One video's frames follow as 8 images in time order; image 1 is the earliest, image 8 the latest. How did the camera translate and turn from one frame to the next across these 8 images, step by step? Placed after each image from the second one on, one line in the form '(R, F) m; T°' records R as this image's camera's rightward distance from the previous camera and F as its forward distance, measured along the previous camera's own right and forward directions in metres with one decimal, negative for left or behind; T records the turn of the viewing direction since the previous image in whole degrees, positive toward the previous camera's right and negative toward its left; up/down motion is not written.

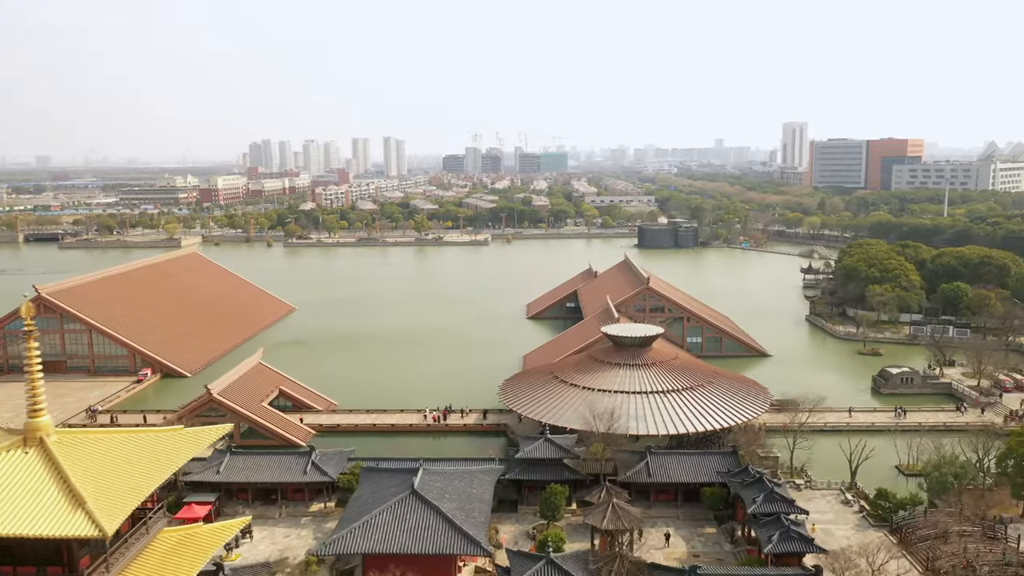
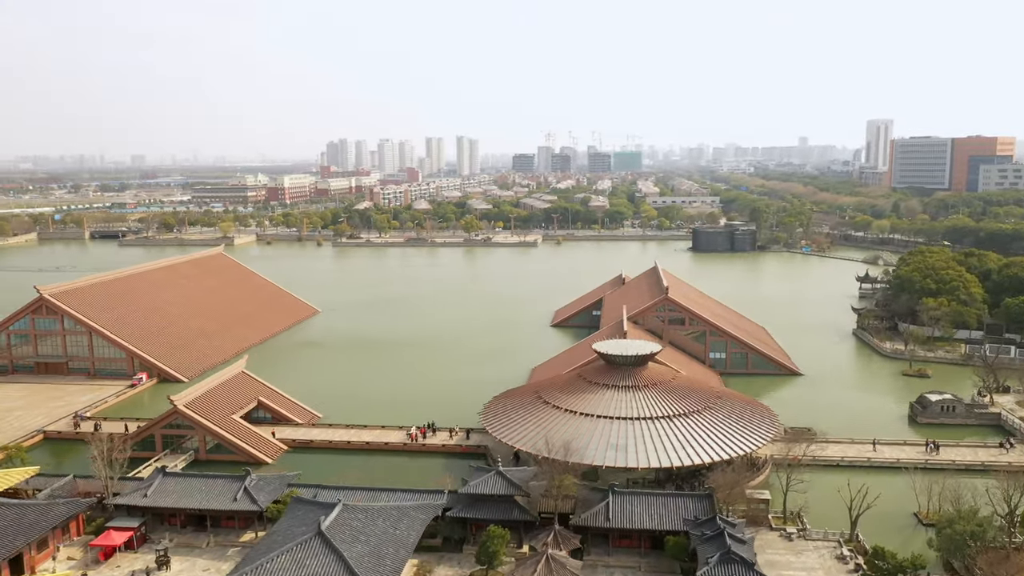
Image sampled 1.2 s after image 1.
(+1.4, +1.1) m; -5°
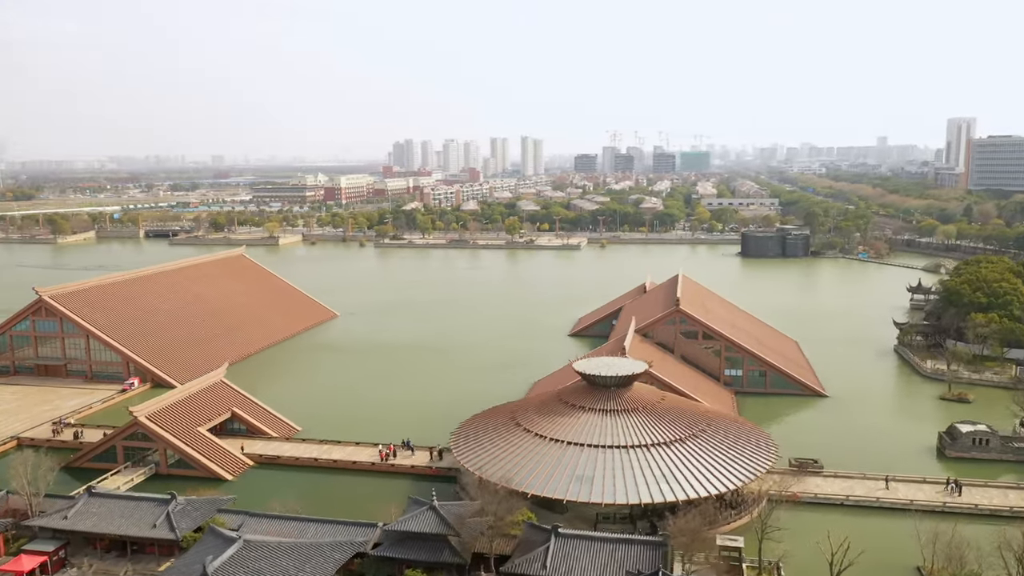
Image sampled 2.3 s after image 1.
(+1.3, +0.9) m; -5°
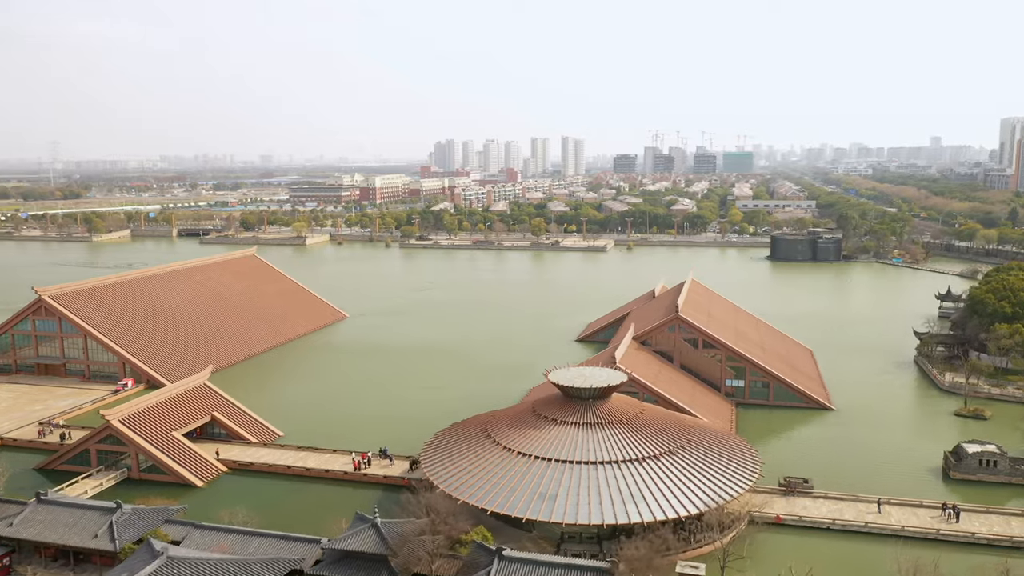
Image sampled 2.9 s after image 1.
(+0.9, +0.4) m; -3°
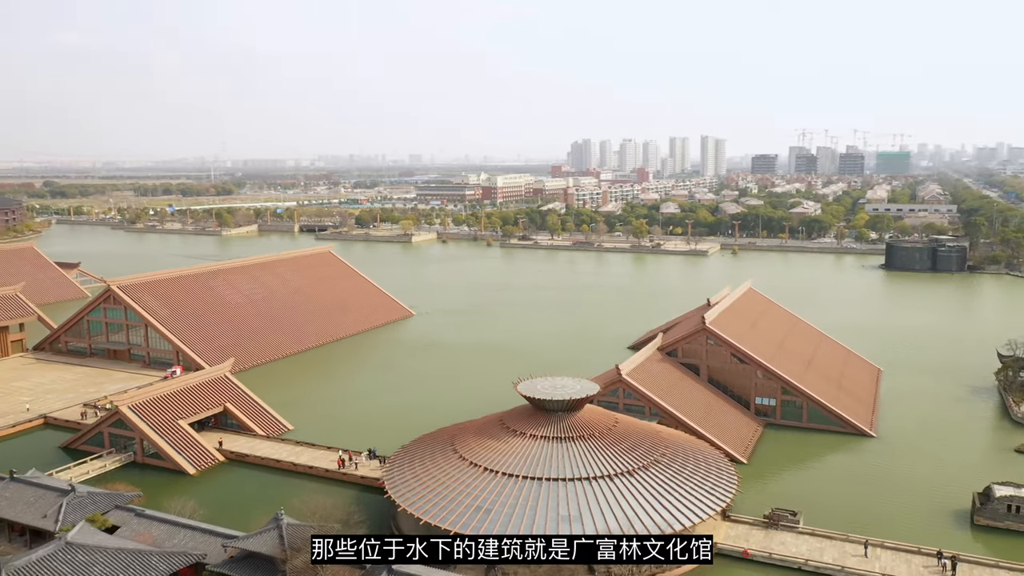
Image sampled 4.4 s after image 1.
(+2.1, +0.5) m; -10°
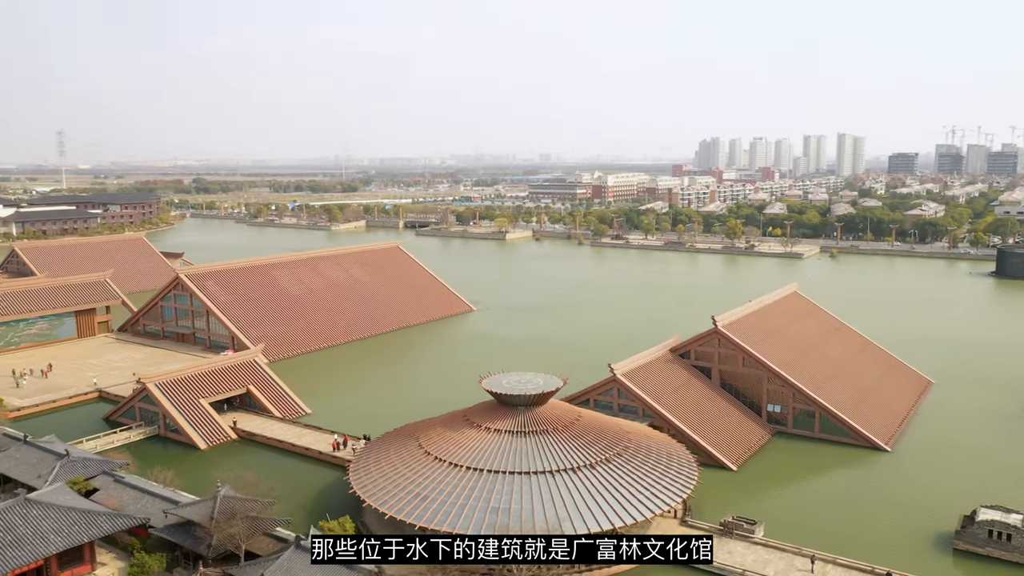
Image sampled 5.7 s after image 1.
(+2.0, 0.0) m; -9°
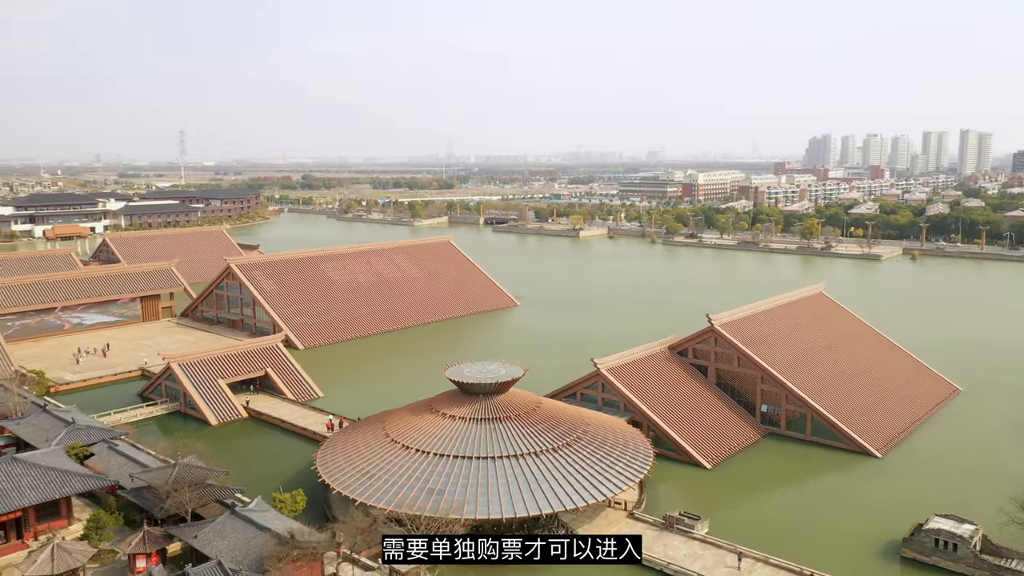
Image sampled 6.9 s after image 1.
(+1.8, -0.2) m; -7°
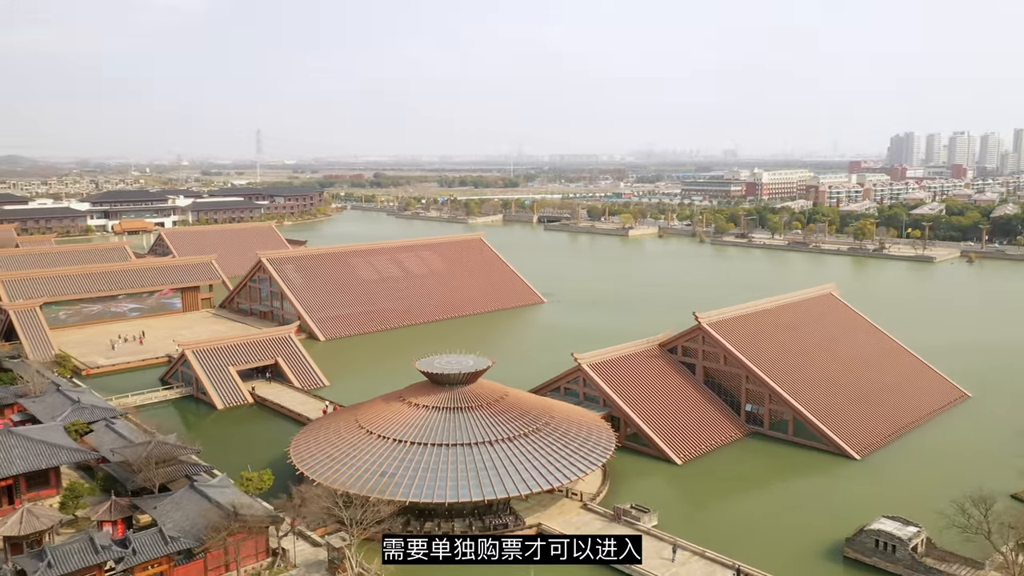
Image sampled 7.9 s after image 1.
(+1.4, -0.3) m; -5°
